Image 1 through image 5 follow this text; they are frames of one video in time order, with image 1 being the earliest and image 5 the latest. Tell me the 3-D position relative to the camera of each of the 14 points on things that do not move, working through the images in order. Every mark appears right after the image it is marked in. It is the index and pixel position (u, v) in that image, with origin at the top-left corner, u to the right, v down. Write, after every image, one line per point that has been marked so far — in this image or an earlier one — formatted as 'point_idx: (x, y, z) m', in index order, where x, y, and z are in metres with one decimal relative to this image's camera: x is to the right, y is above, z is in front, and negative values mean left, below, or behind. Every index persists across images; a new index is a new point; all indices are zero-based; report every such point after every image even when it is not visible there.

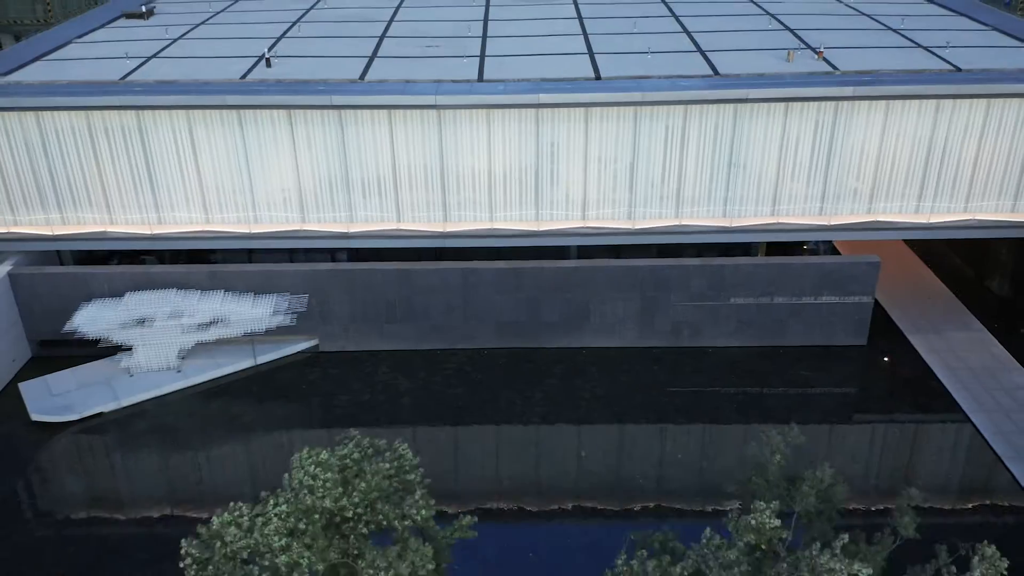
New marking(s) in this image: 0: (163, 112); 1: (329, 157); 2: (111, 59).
0: (-6.3, +3.2, +14.0) m
1: (-3.4, +2.4, +14.4) m
2: (-8.3, +4.7, +15.8) m
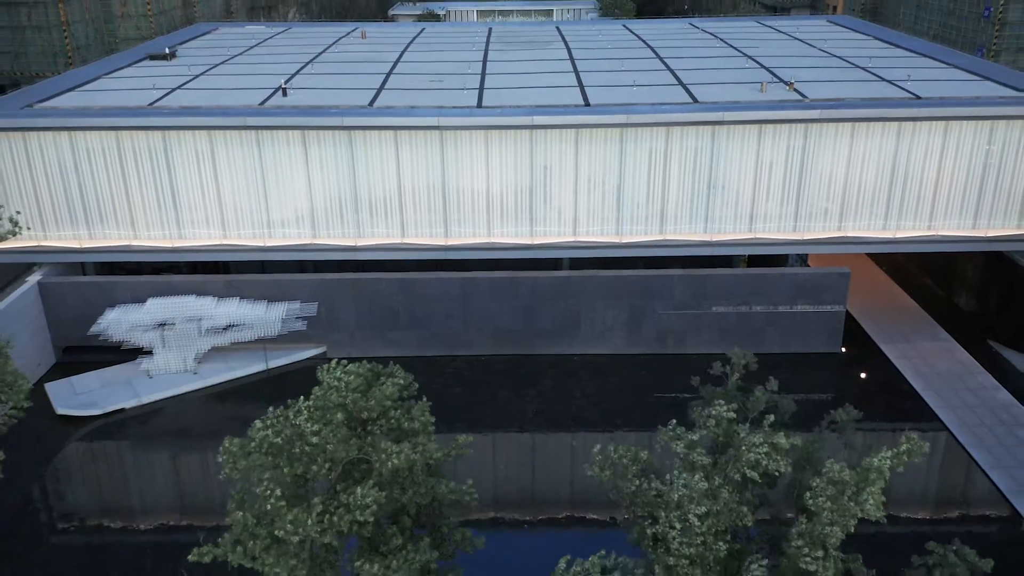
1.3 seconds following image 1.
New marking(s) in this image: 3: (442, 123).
0: (-6.4, +3.1, +15.3) m
1: (-3.5, +2.2, +15.7) m
2: (-8.4, +4.5, +17.2) m
3: (-1.4, +3.2, +15.0) m
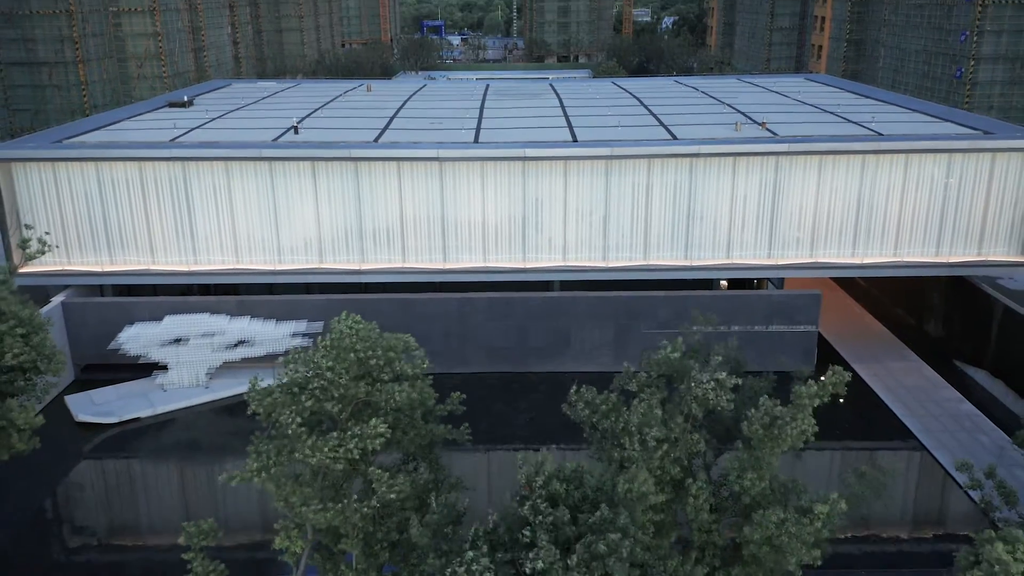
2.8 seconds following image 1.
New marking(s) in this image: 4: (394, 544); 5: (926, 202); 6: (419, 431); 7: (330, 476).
0: (-6.6, +2.6, +16.6) m
1: (-3.6, +1.8, +16.9) m
2: (-8.5, +3.9, +18.6) m
3: (-1.5, +2.8, +16.3) m
4: (-1.1, -2.6, +7.5) m
5: (+9.1, +1.9, +17.0) m
6: (-0.9, -1.4, +7.7) m
7: (-1.7, -1.8, +7.3) m
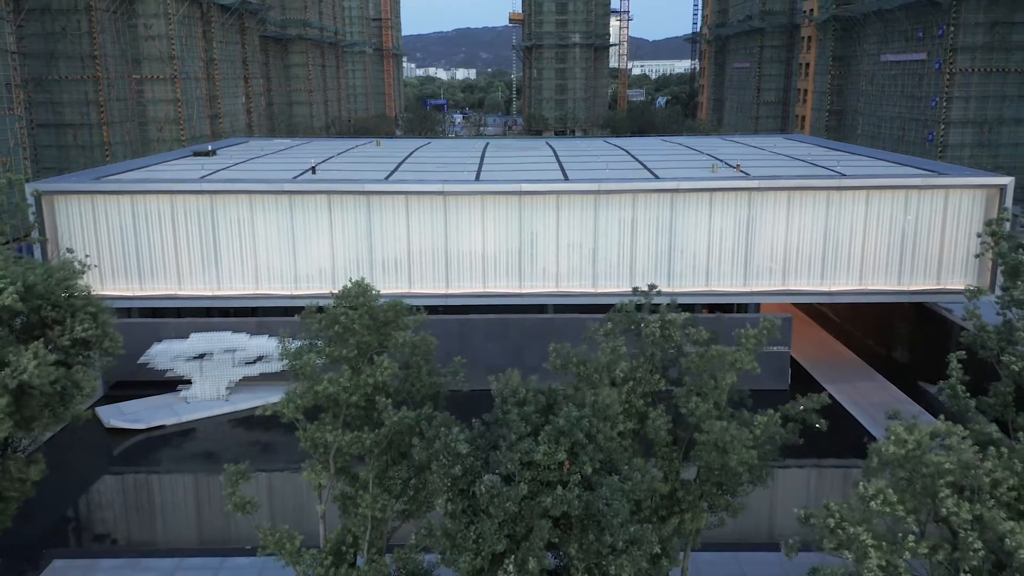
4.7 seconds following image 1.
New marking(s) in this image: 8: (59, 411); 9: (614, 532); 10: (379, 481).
0: (-6.6, +2.1, +18.3) m
1: (-3.7, +1.2, +18.5) m
2: (-8.6, +3.1, +20.5) m
3: (-1.5, +2.3, +18.1) m
4: (-1.2, -2.2, +8.8) m
5: (+9.1, +1.3, +18.6) m
6: (-1.0, -1.1, +9.1) m
7: (-1.8, -1.4, +8.6) m
8: (-6.1, -1.6, +10.3) m
9: (+0.9, -2.1, +6.6) m
10: (-1.5, -2.2, +8.6) m
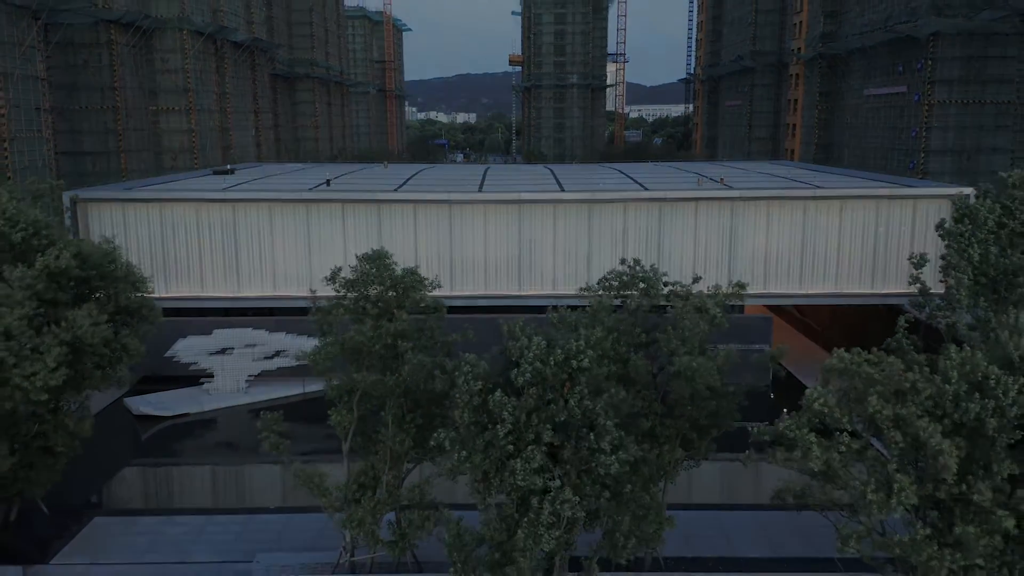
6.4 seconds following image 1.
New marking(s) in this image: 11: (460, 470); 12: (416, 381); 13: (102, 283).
0: (-6.6, +2.0, +19.8) m
1: (-3.7, +1.1, +20.0) m
2: (-8.6, +3.0, +22.0) m
3: (-1.5, +2.2, +19.6) m
4: (-1.2, -1.8, +10.1) m
5: (+9.1, +1.2, +20.1) m
6: (-1.0, -0.7, +10.5) m
7: (-1.8, -1.0, +10.0) m
8: (-6.1, -1.3, +11.6) m
9: (+0.9, -1.5, +8.0) m
10: (-1.5, -1.7, +9.9) m
11: (-0.6, -2.0, +8.5) m
12: (-1.2, -1.2, +9.8) m
13: (-6.3, +0.1, +11.8) m
